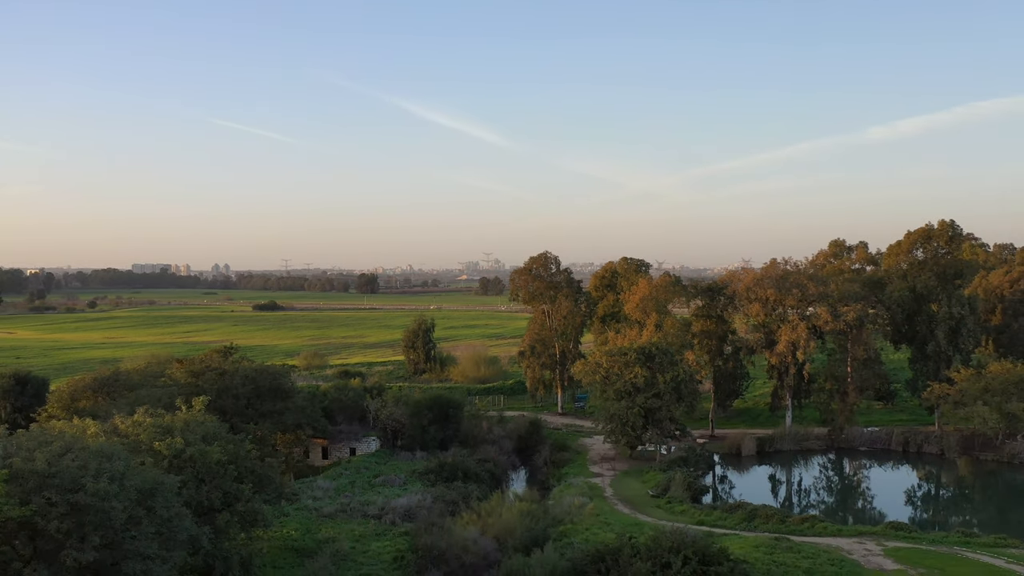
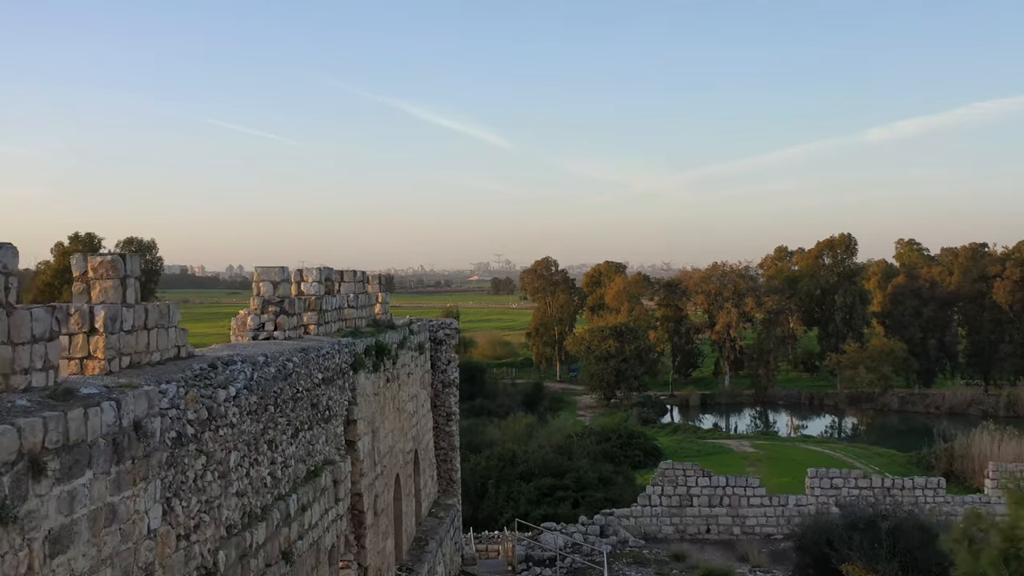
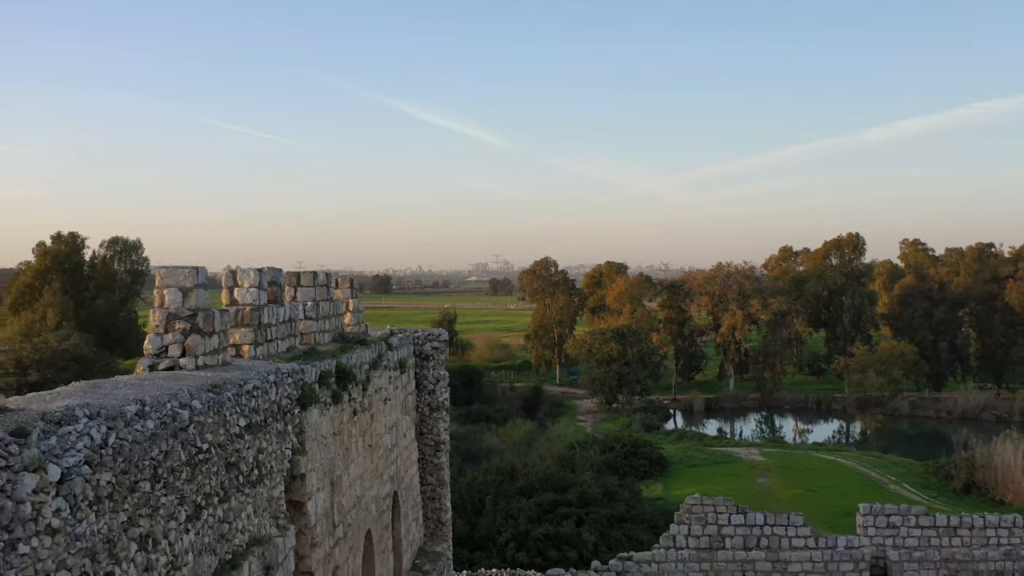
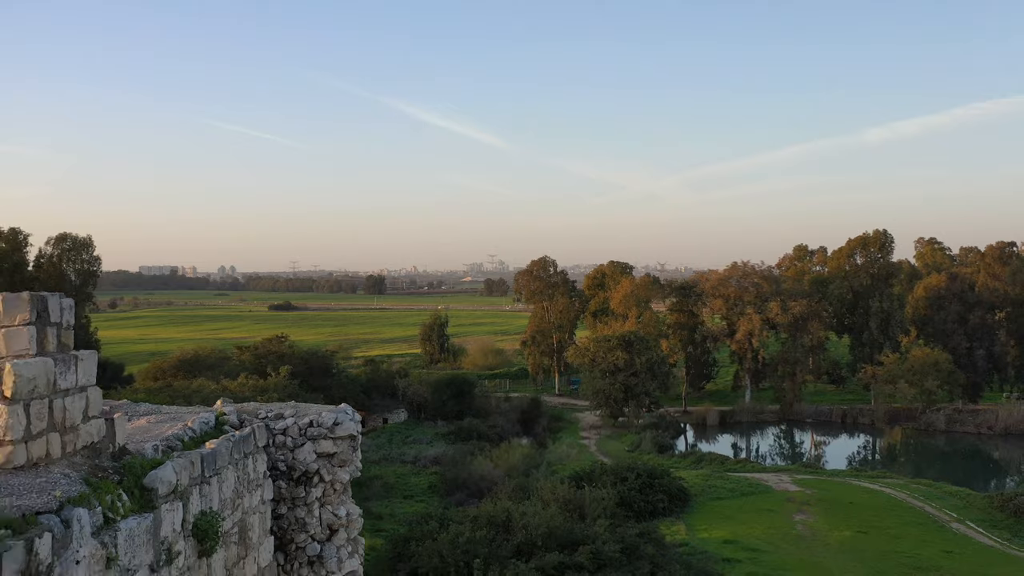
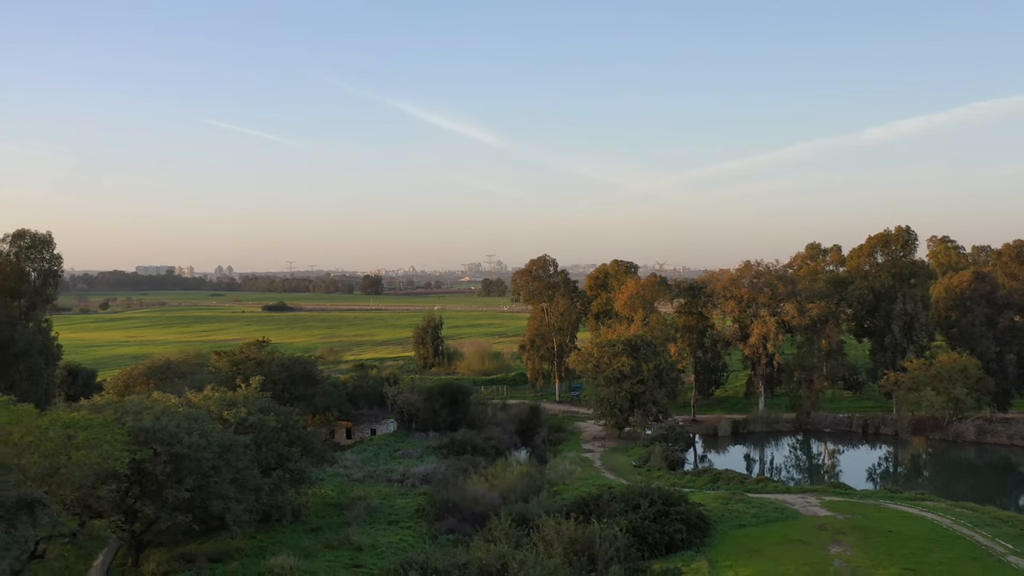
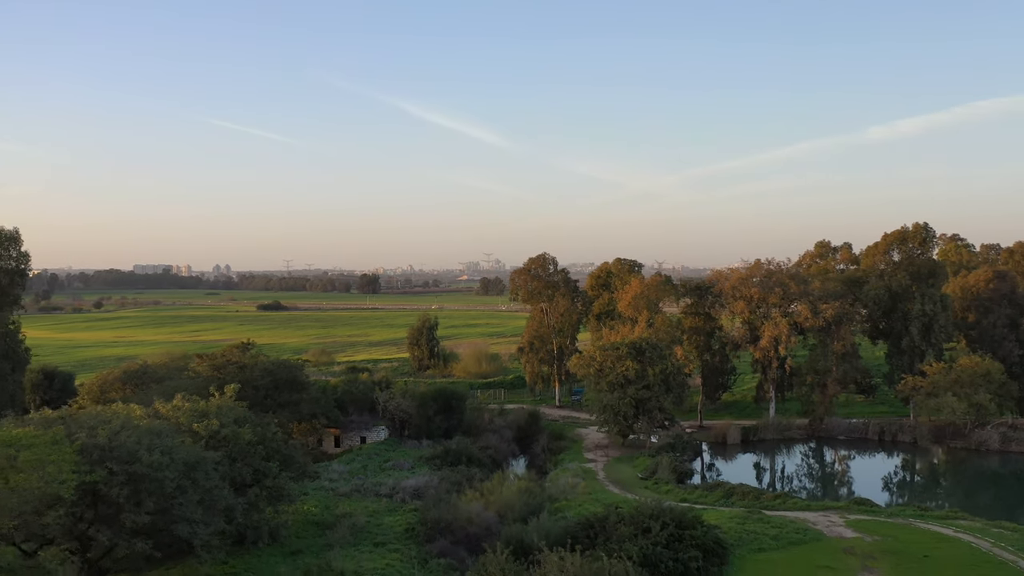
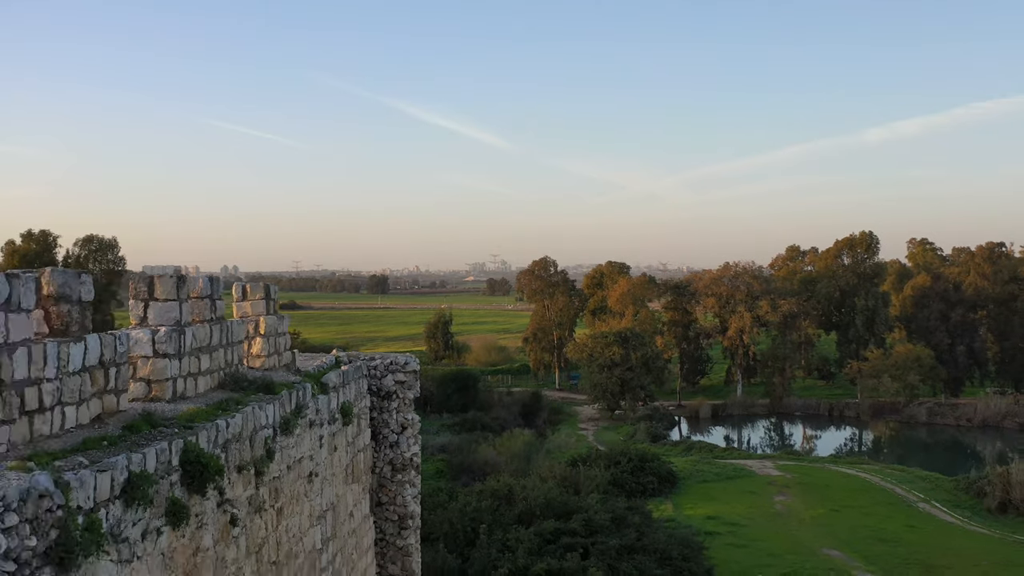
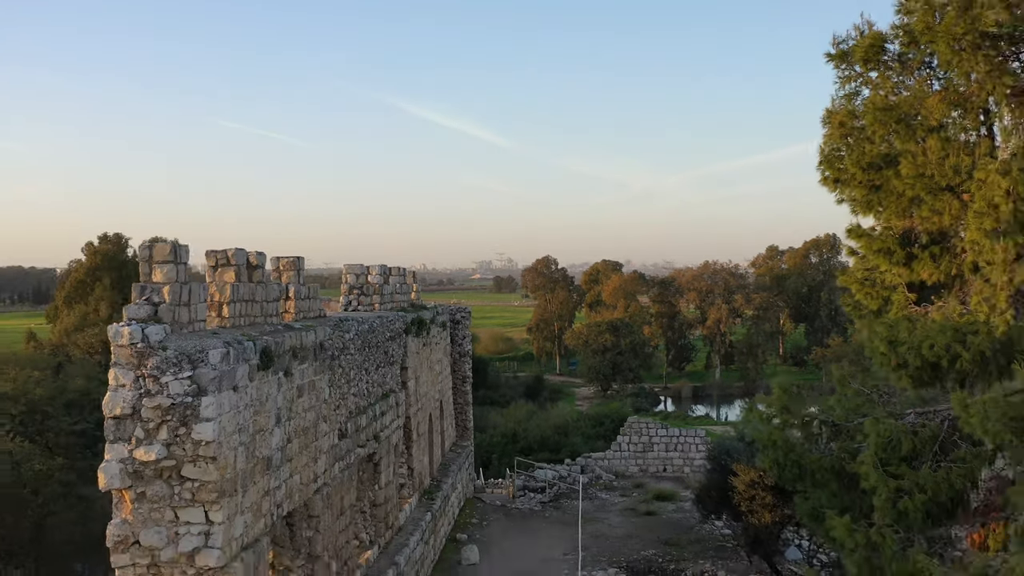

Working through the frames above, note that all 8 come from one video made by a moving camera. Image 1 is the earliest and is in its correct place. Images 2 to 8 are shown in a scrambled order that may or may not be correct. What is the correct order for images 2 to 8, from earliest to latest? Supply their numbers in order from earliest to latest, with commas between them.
6, 5, 4, 7, 3, 2, 8
